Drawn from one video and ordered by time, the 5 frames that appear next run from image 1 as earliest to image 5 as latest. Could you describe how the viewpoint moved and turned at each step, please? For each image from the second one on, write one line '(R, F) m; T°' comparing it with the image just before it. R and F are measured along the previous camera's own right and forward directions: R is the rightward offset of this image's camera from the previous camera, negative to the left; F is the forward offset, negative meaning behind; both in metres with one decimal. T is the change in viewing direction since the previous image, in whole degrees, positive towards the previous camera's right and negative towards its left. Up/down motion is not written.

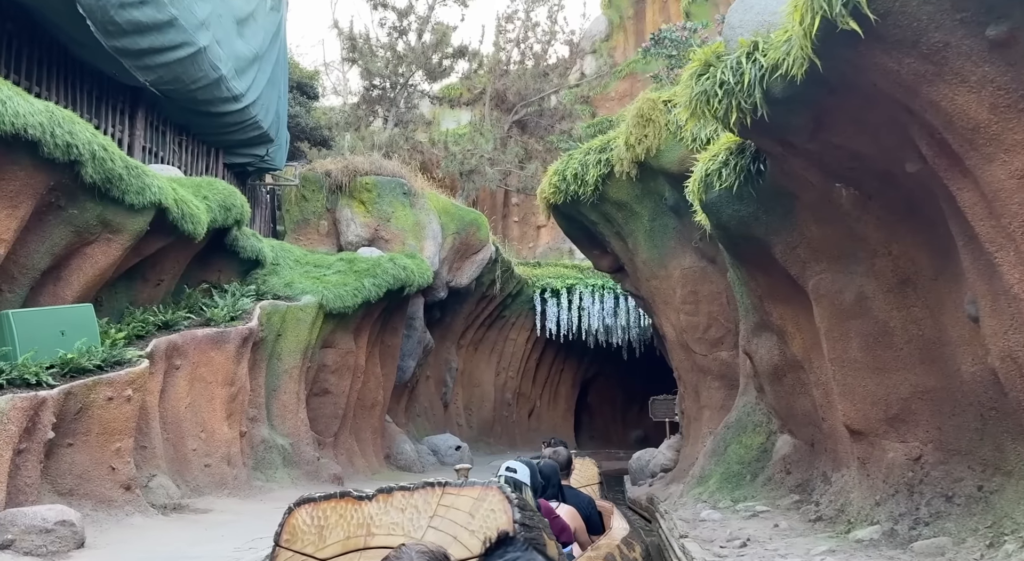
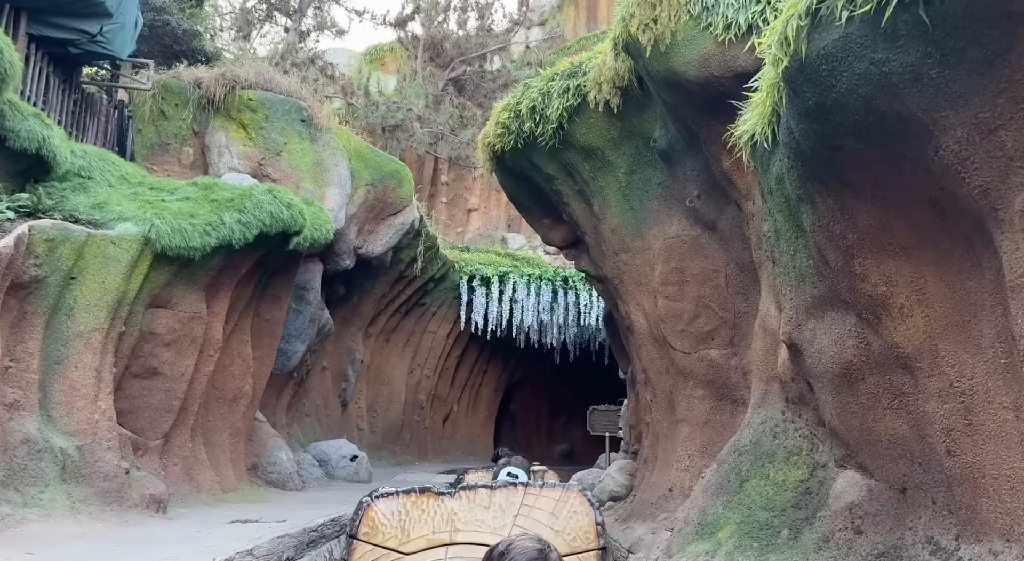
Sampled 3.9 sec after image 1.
(0.0, +3.1) m; +5°
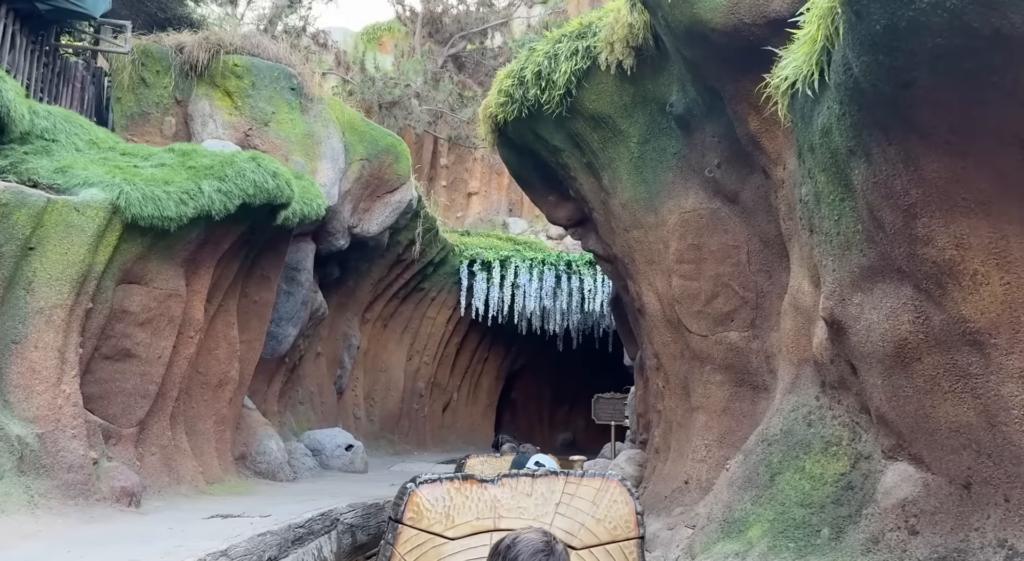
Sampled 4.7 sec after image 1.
(0.0, +0.6) m; 0°
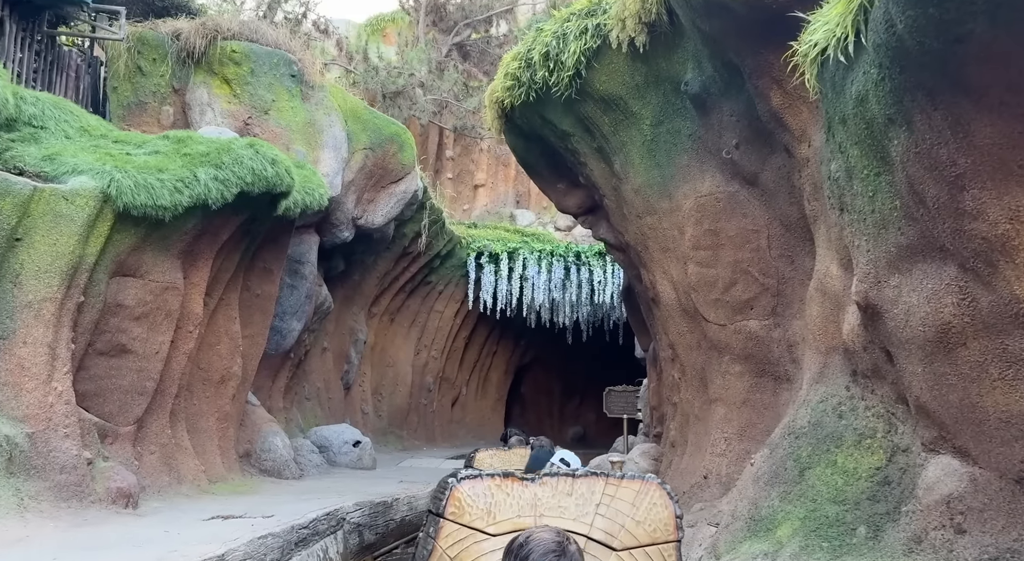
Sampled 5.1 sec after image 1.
(0.0, +0.3) m; 0°
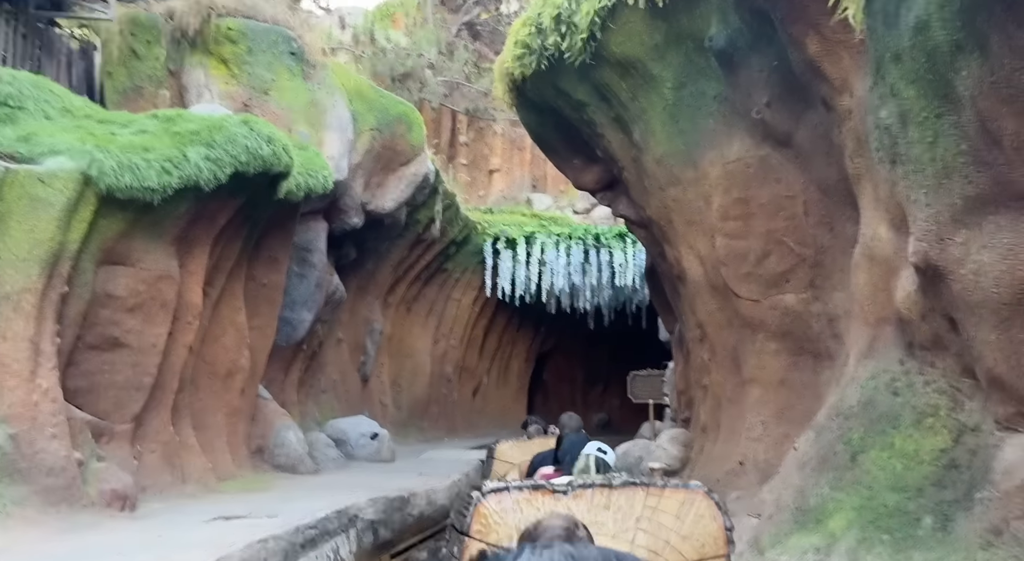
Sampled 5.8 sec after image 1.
(0.0, +0.5) m; -1°
